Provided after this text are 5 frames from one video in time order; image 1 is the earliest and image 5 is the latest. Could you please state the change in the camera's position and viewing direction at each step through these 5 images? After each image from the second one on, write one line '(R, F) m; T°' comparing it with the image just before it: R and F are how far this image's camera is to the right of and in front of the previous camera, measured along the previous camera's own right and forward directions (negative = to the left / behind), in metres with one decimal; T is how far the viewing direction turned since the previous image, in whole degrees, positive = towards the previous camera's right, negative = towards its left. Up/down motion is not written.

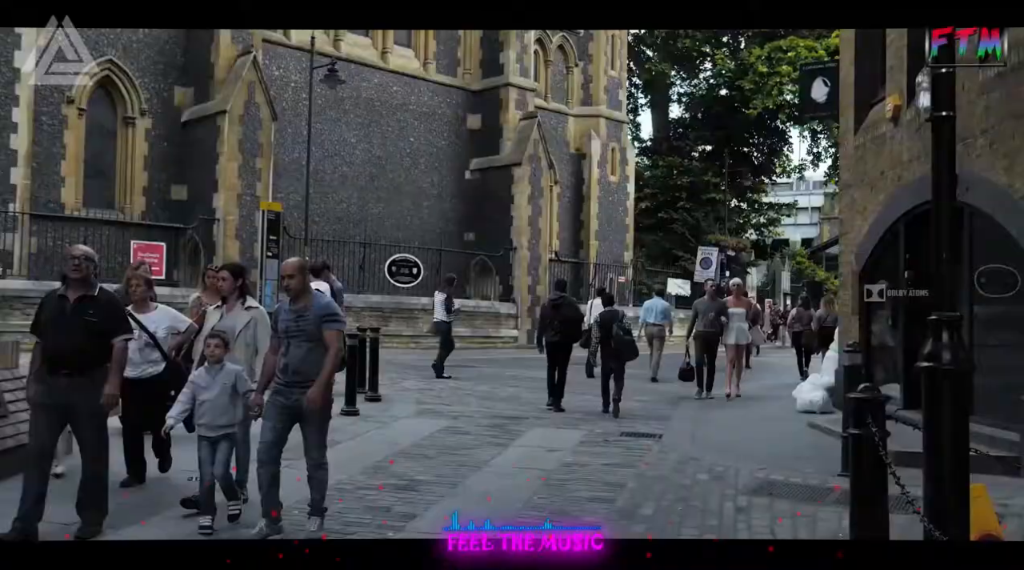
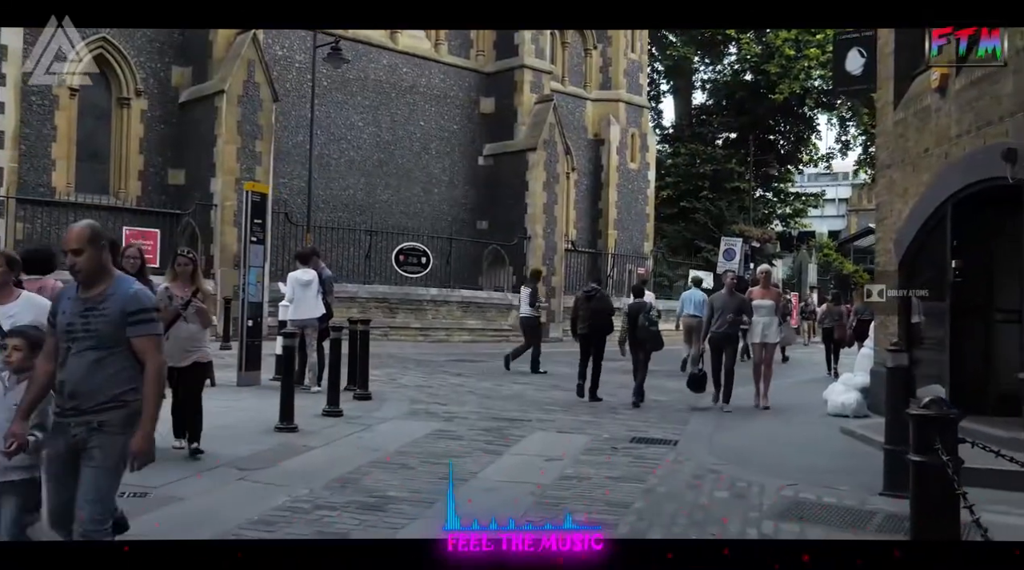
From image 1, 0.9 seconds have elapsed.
(+0.2, +1.0) m; -1°
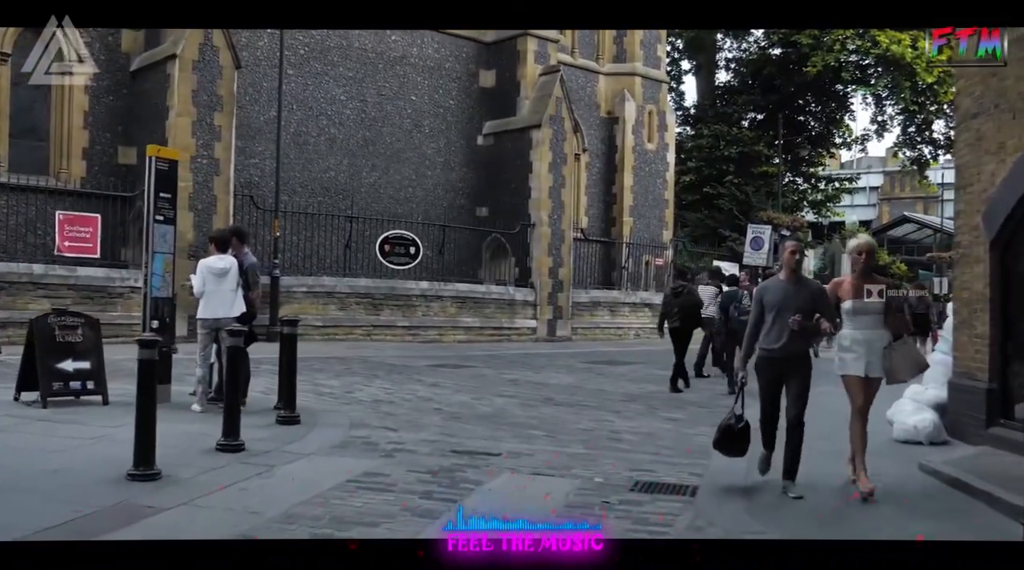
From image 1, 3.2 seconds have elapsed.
(+0.4, +2.5) m; -1°
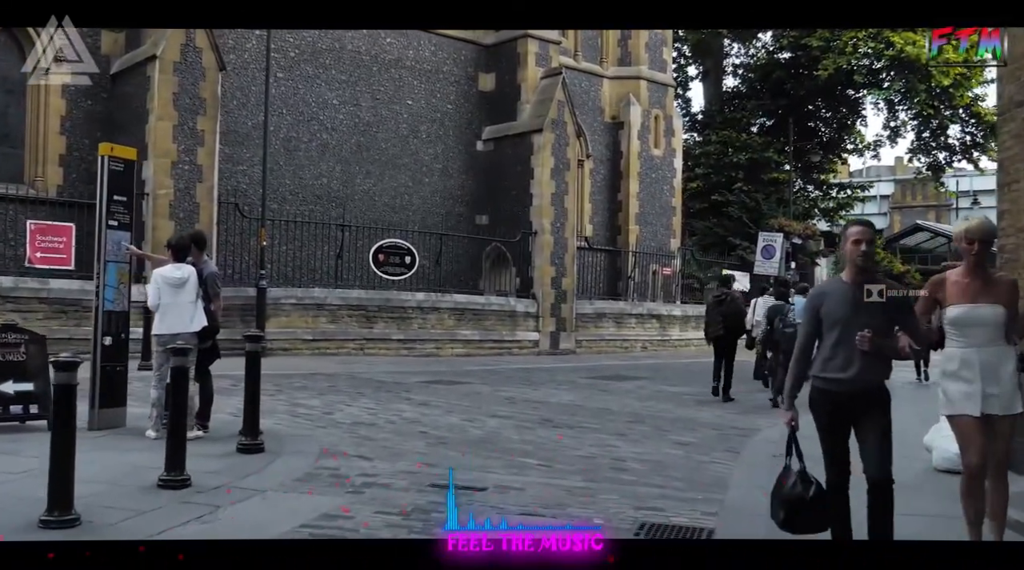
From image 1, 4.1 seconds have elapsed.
(+0.1, +0.9) m; 0°
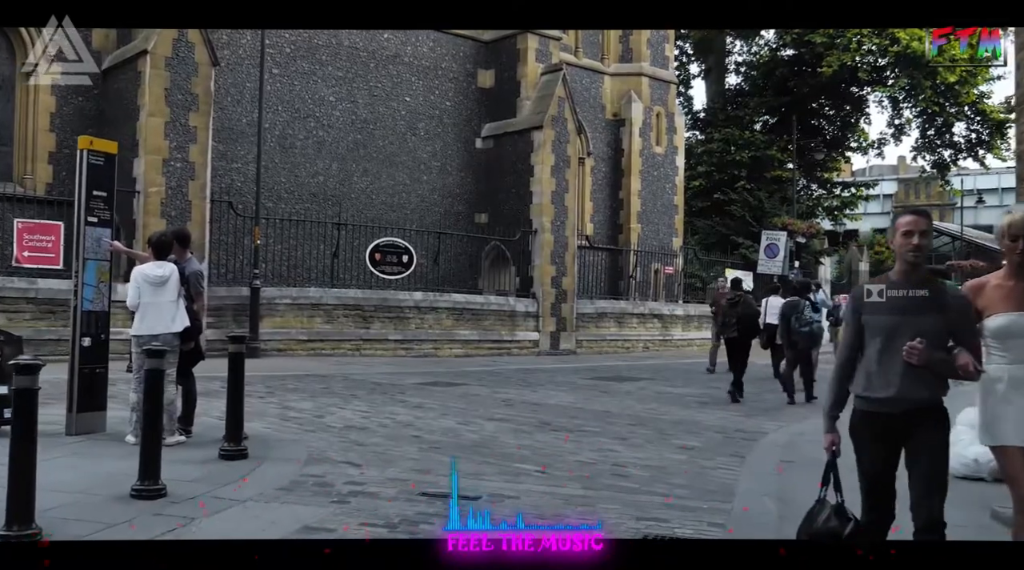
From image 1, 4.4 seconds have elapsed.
(0.0, +0.3) m; 0°
